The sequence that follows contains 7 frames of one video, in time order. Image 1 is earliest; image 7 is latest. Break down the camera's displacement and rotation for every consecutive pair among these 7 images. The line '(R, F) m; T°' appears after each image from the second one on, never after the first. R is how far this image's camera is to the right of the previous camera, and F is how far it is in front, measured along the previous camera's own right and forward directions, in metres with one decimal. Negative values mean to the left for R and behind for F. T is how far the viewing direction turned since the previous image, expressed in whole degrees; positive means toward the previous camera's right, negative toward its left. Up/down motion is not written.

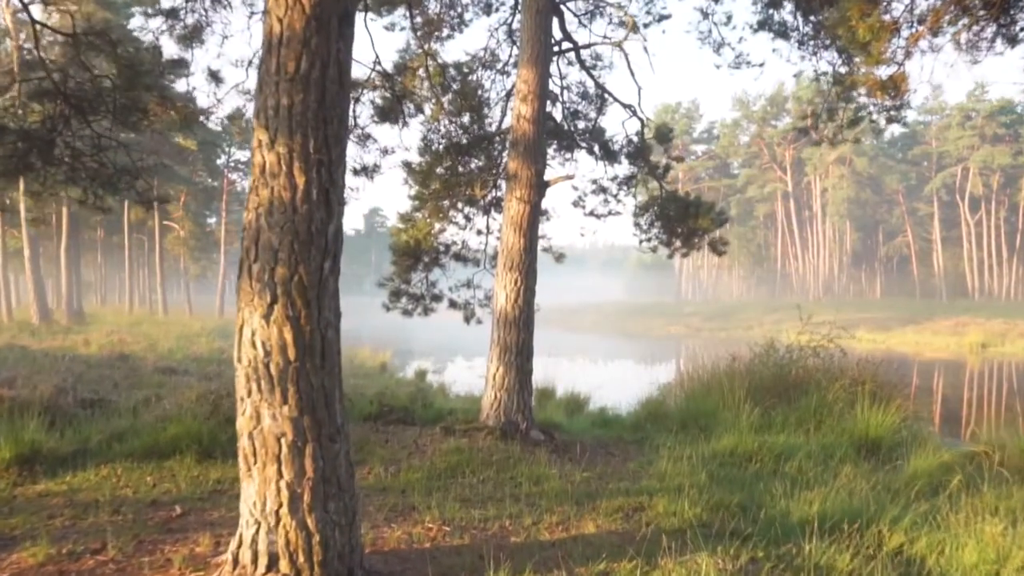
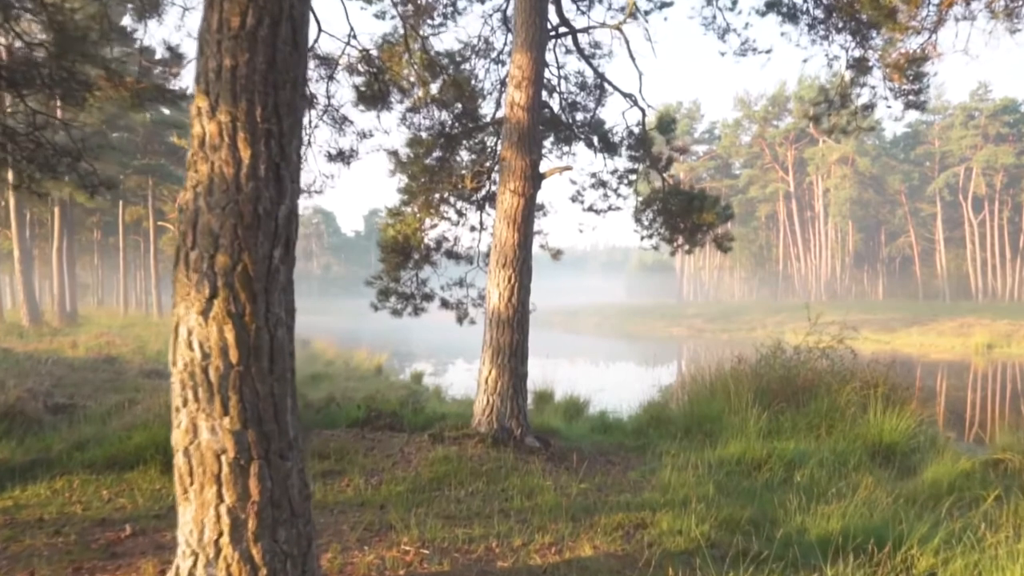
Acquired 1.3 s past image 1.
(+0.1, +0.5) m; 0°
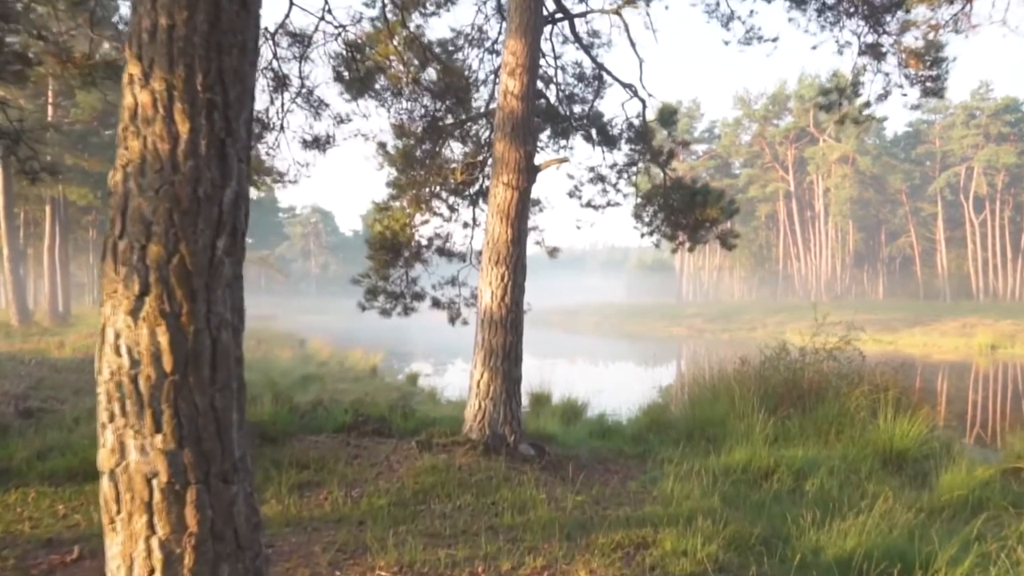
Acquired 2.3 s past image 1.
(+0.1, +0.4) m; 0°
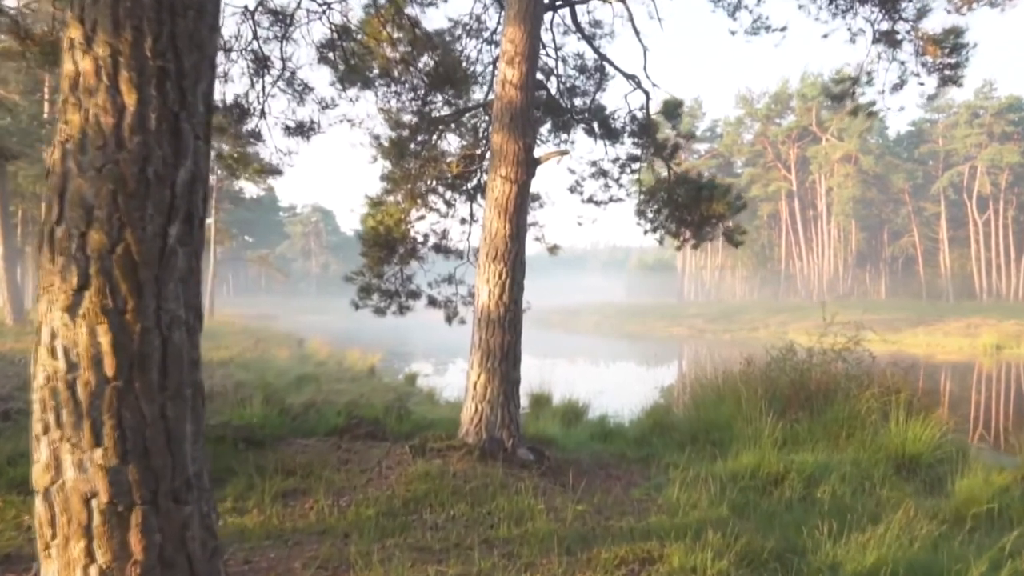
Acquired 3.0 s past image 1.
(0.0, +0.3) m; 0°
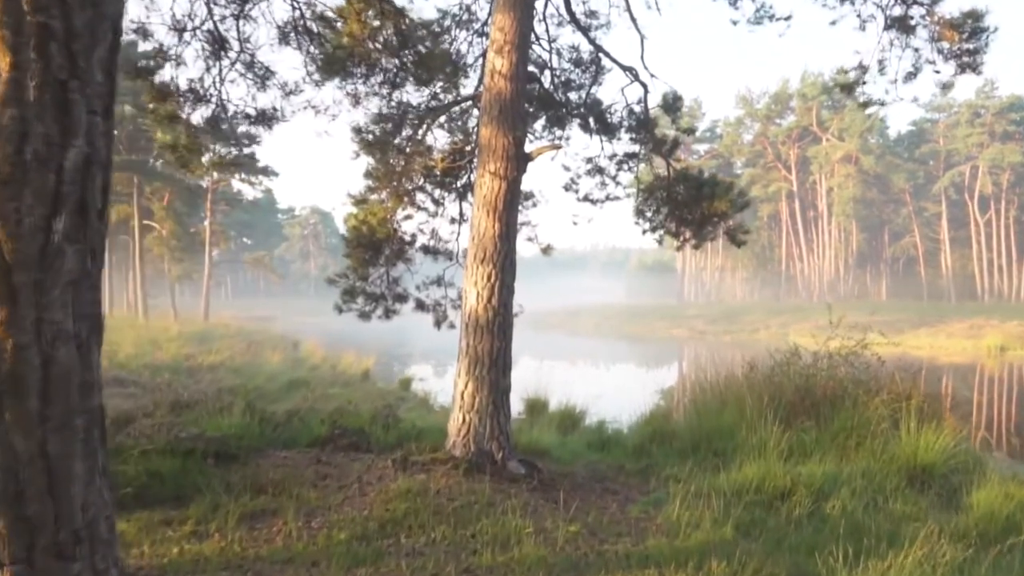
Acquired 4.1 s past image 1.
(+0.1, +0.4) m; 0°
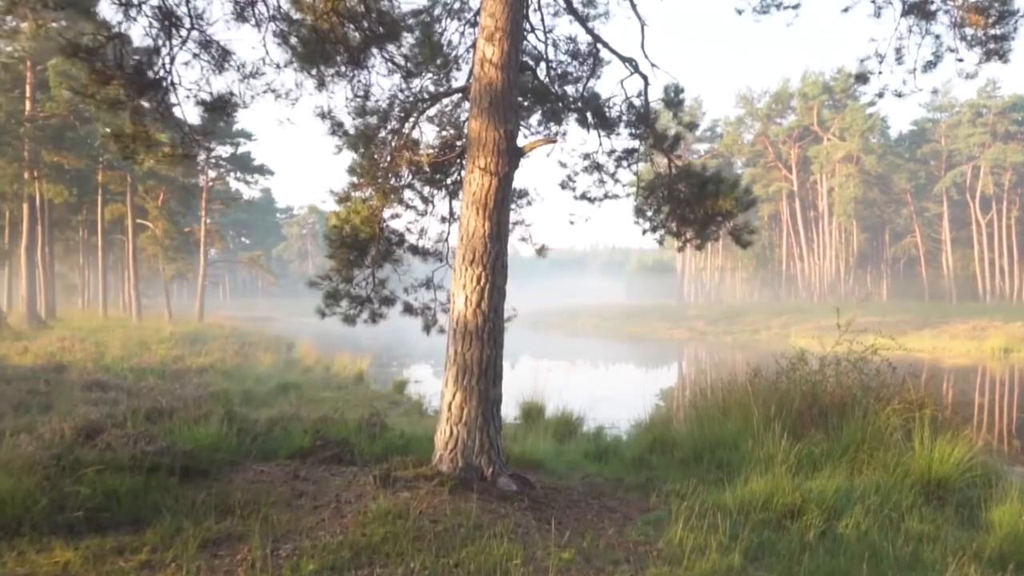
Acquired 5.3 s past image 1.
(+0.1, +0.4) m; 0°
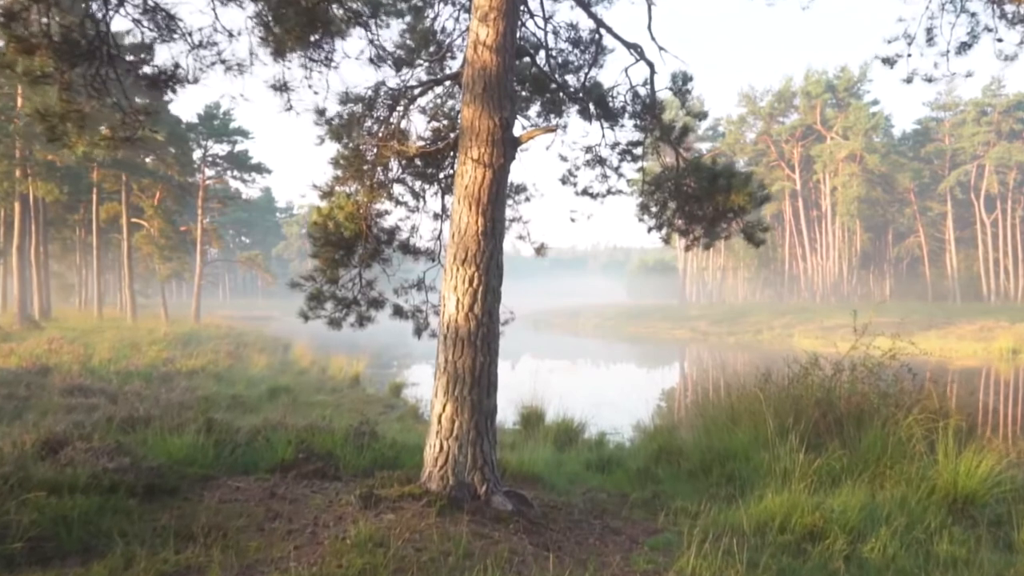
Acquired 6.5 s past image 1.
(0.0, +0.5) m; 0°
